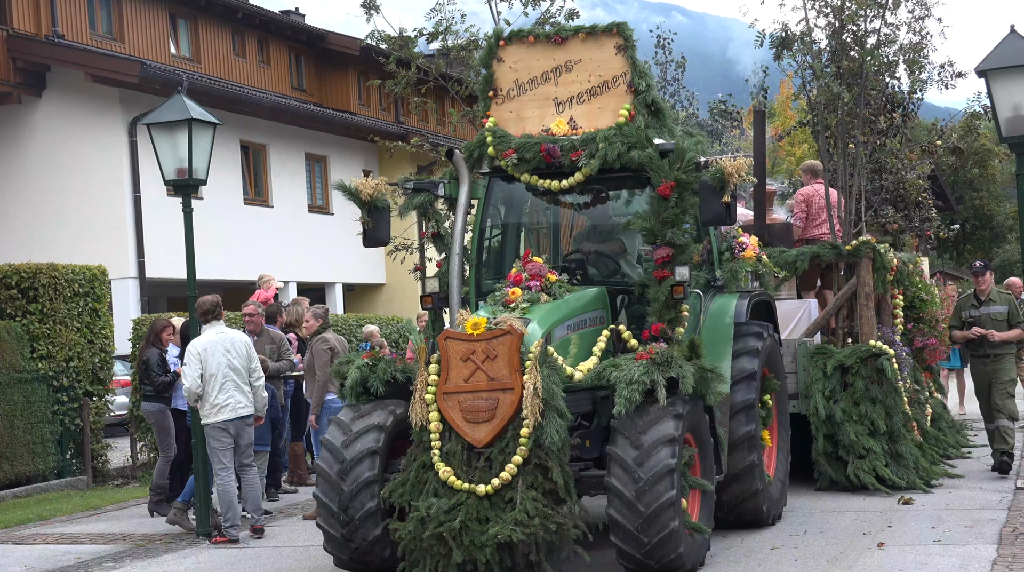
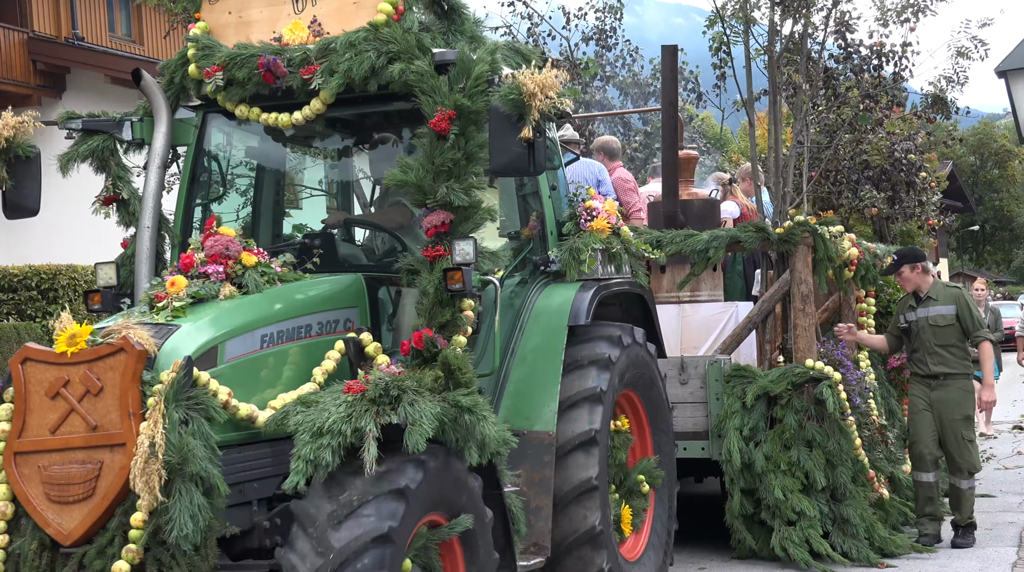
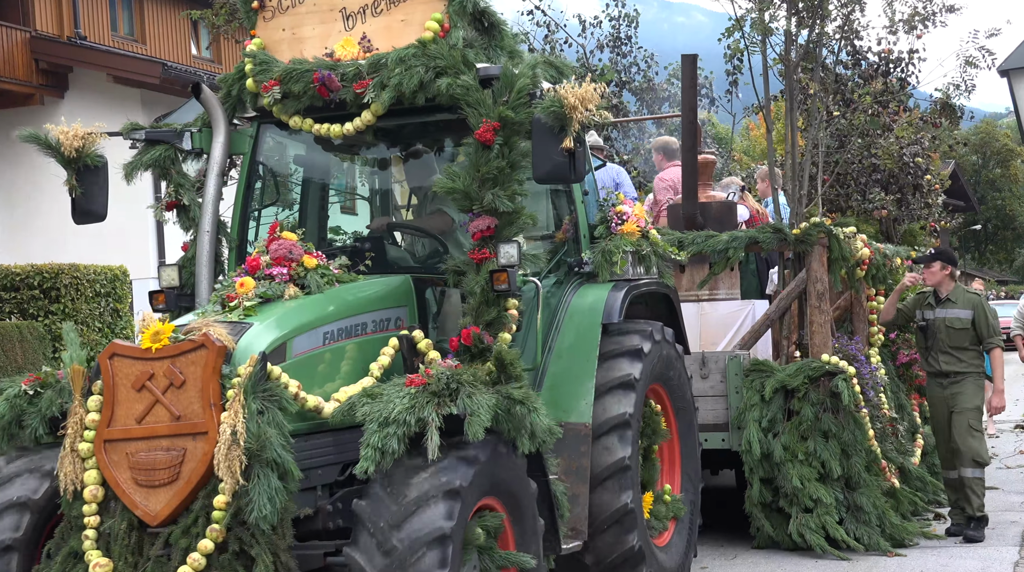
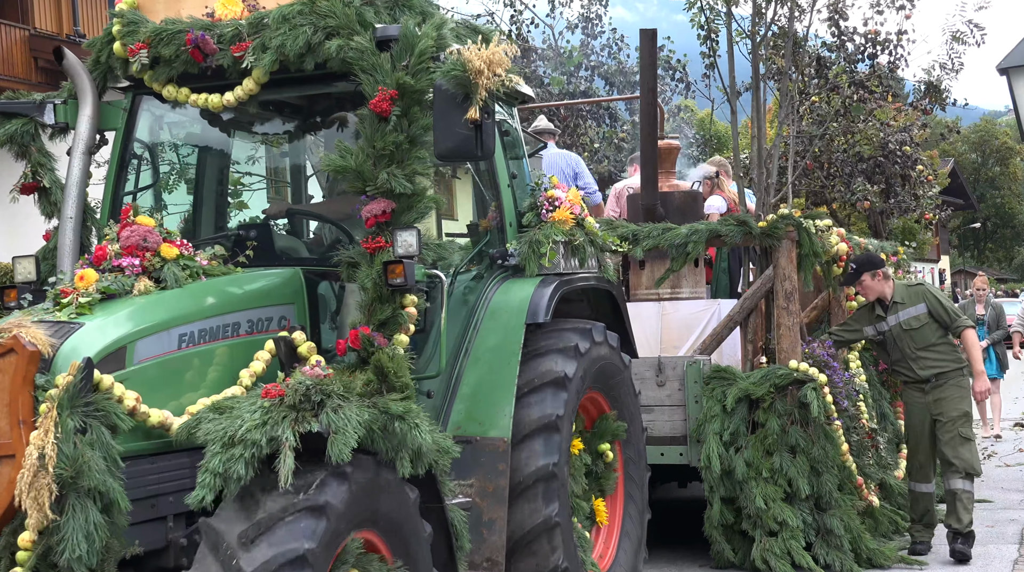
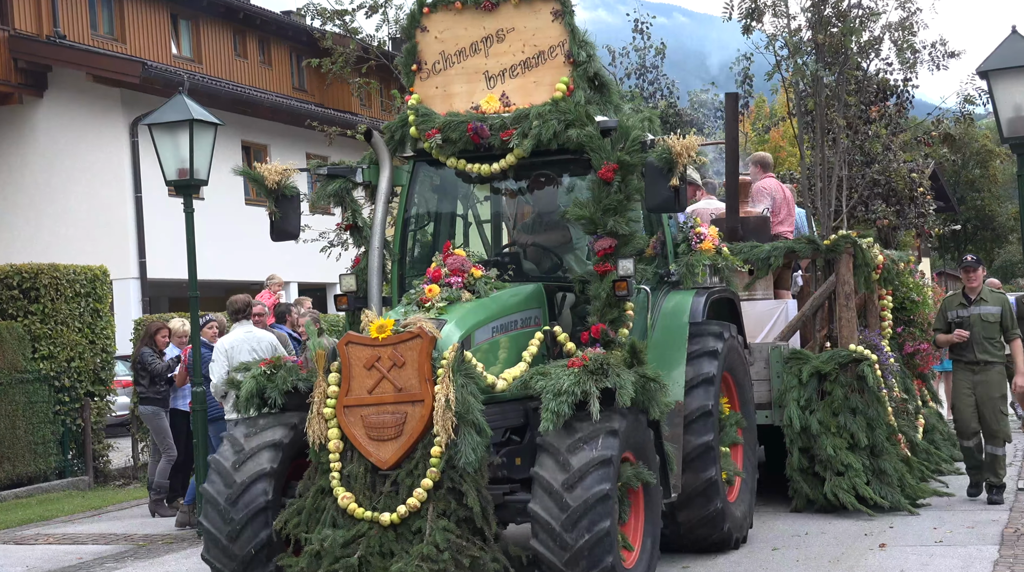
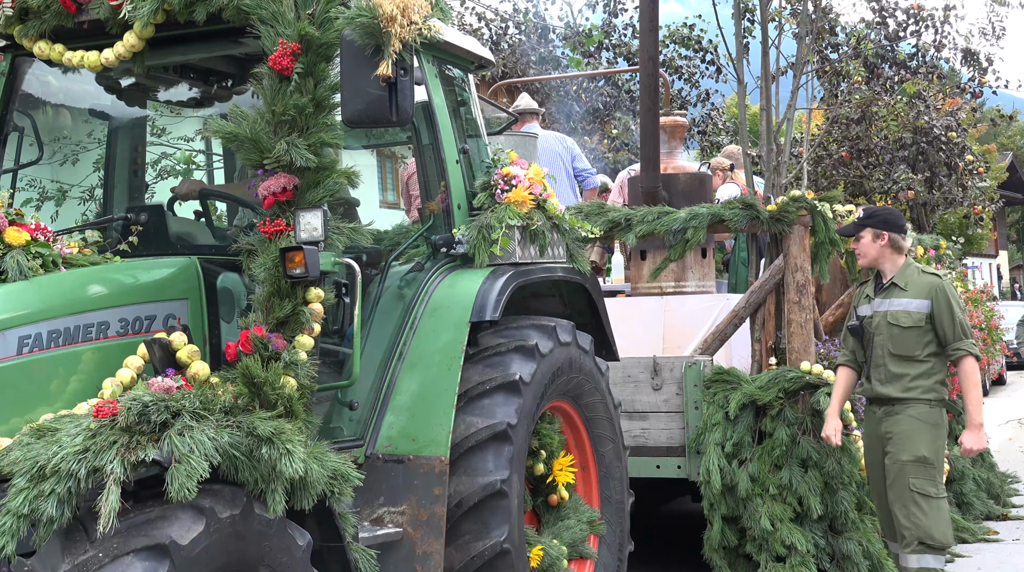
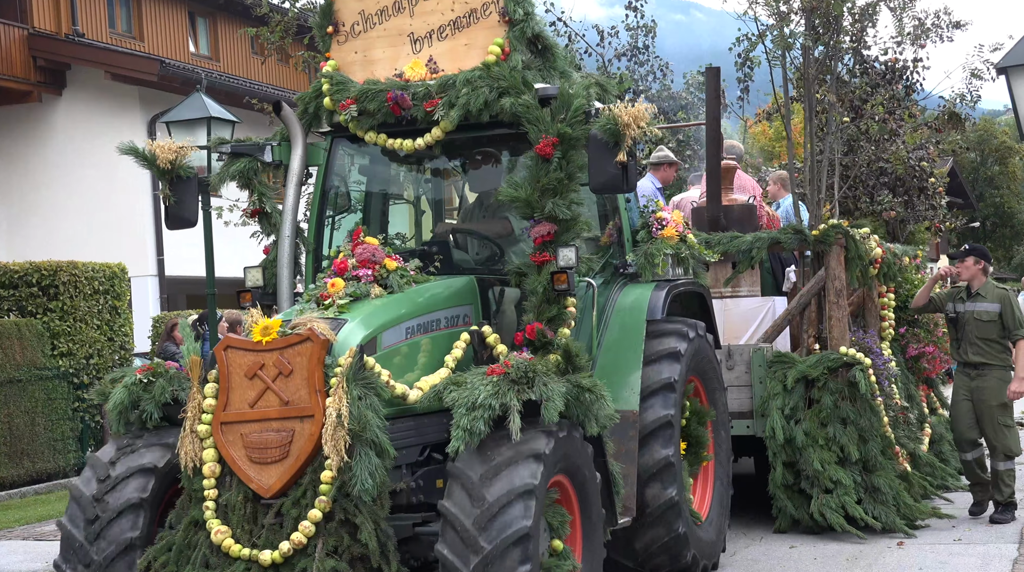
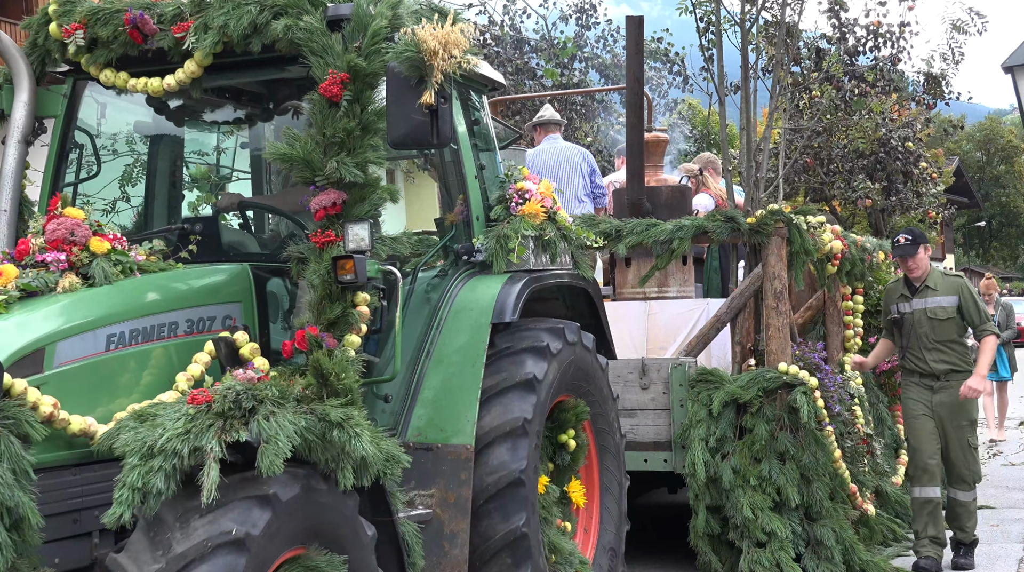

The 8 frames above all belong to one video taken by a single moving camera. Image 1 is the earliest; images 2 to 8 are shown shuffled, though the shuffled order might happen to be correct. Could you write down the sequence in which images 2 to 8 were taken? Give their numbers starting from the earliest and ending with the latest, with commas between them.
5, 7, 3, 2, 4, 8, 6
